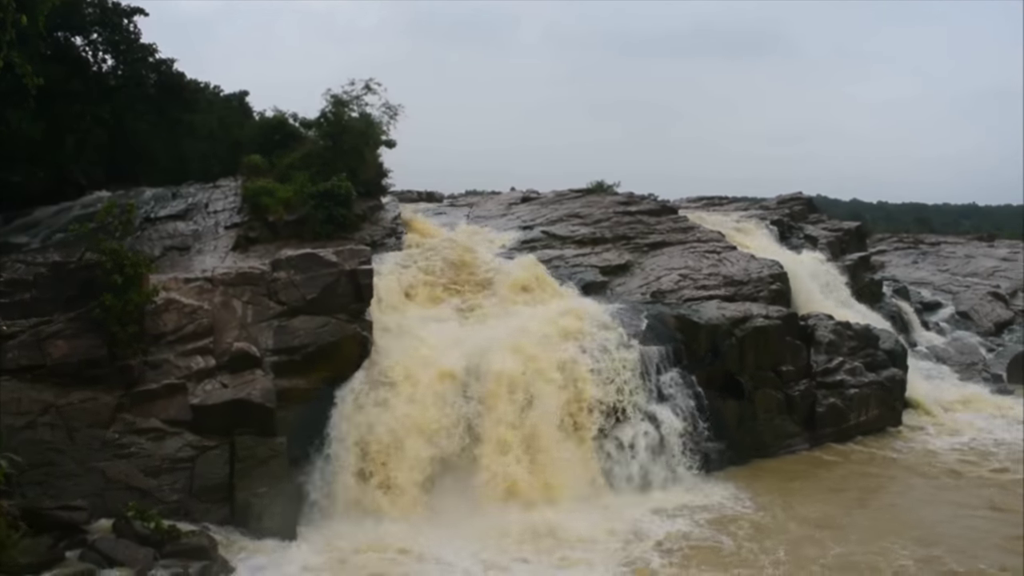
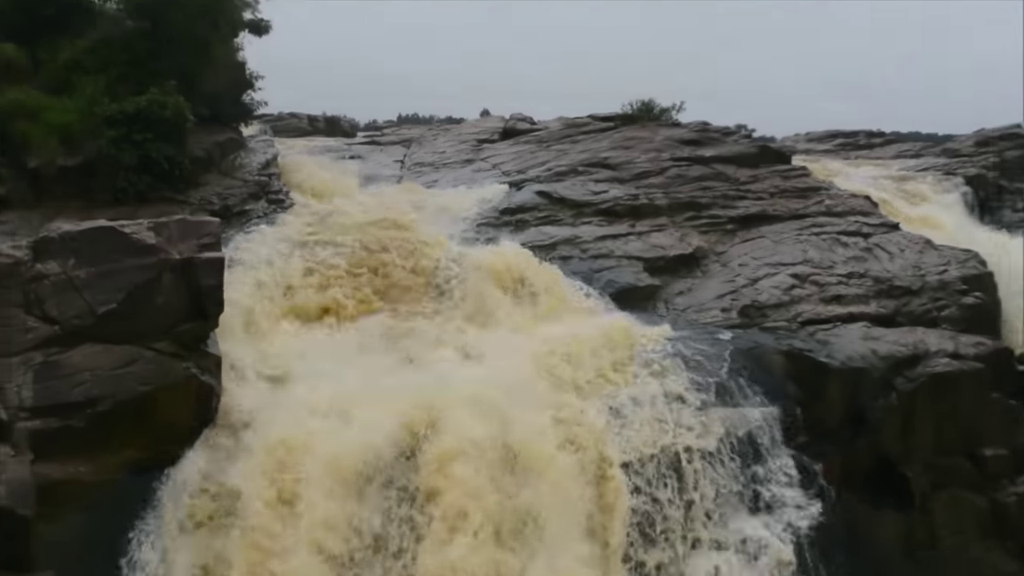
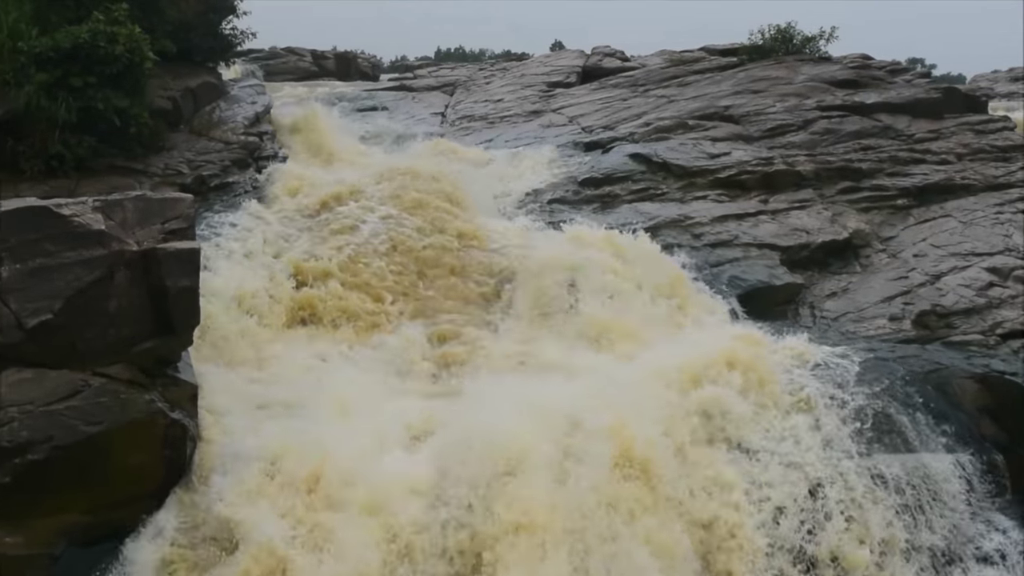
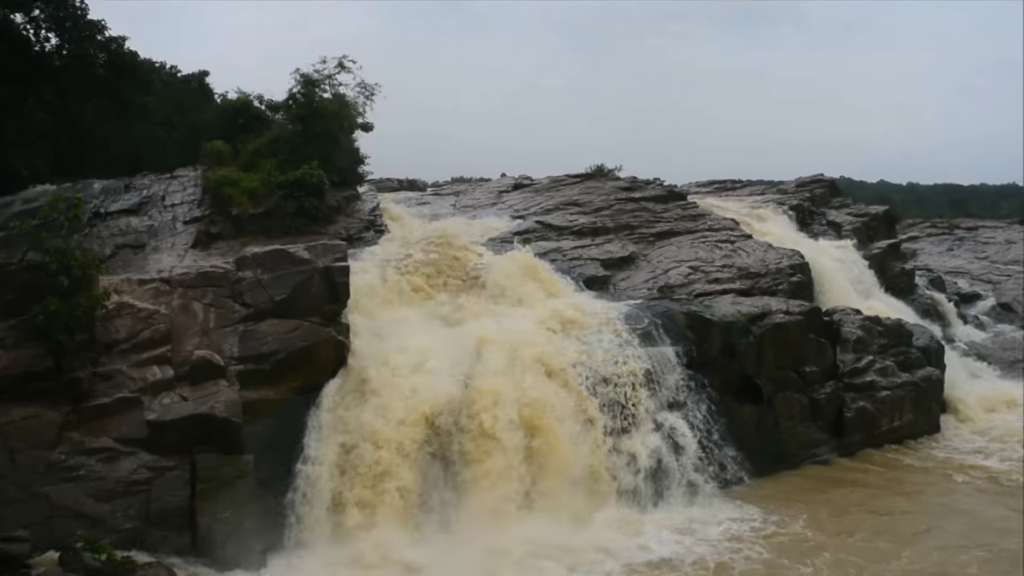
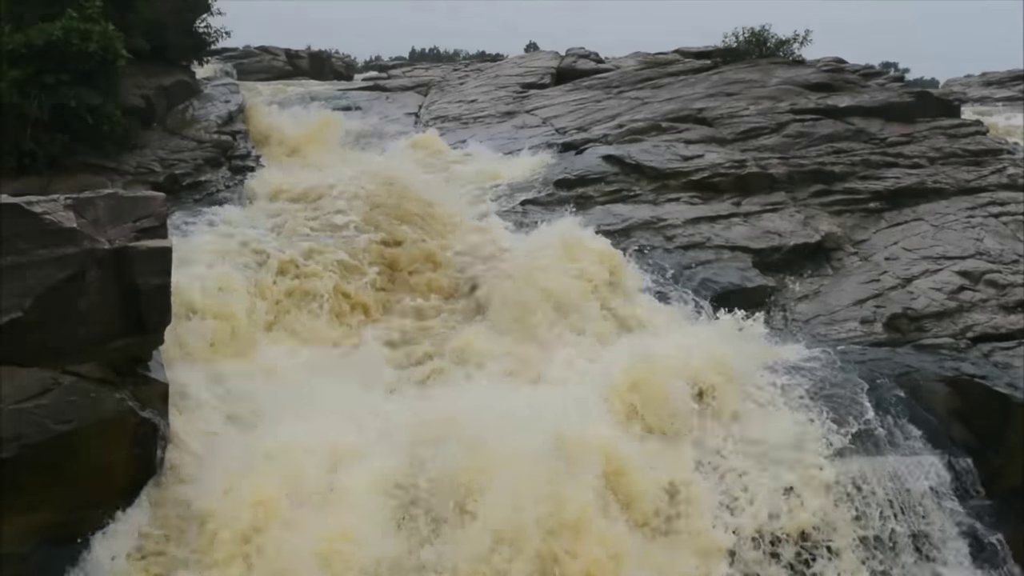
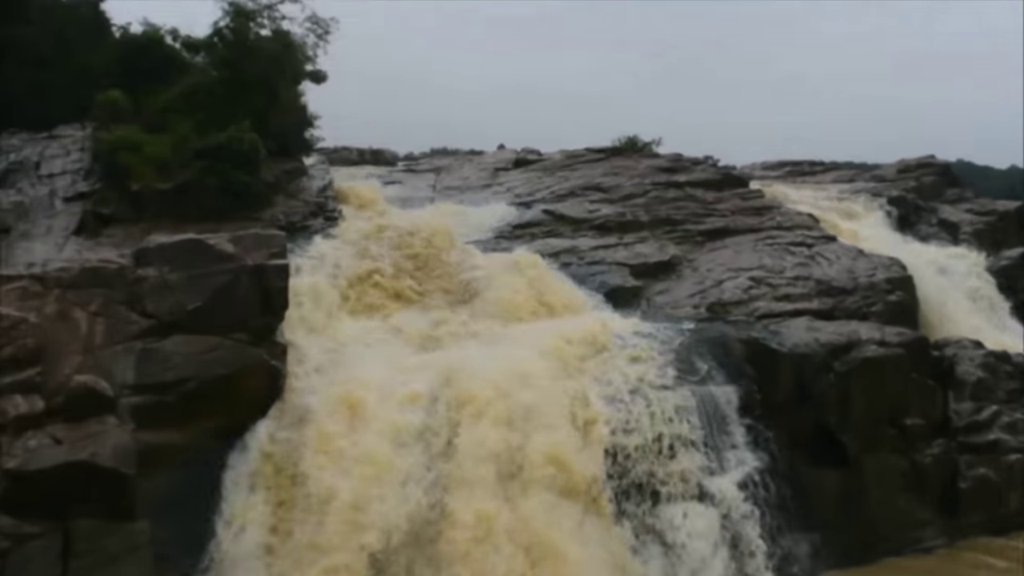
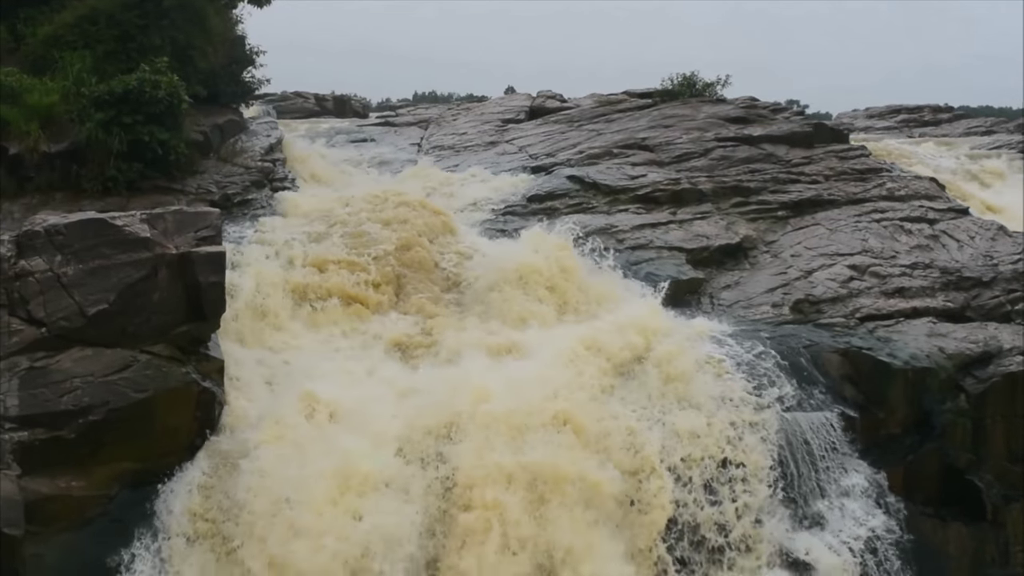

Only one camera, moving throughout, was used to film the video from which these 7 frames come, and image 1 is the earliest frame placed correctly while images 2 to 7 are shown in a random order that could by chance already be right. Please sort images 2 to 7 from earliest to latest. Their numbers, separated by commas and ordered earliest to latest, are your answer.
4, 6, 2, 7, 5, 3
